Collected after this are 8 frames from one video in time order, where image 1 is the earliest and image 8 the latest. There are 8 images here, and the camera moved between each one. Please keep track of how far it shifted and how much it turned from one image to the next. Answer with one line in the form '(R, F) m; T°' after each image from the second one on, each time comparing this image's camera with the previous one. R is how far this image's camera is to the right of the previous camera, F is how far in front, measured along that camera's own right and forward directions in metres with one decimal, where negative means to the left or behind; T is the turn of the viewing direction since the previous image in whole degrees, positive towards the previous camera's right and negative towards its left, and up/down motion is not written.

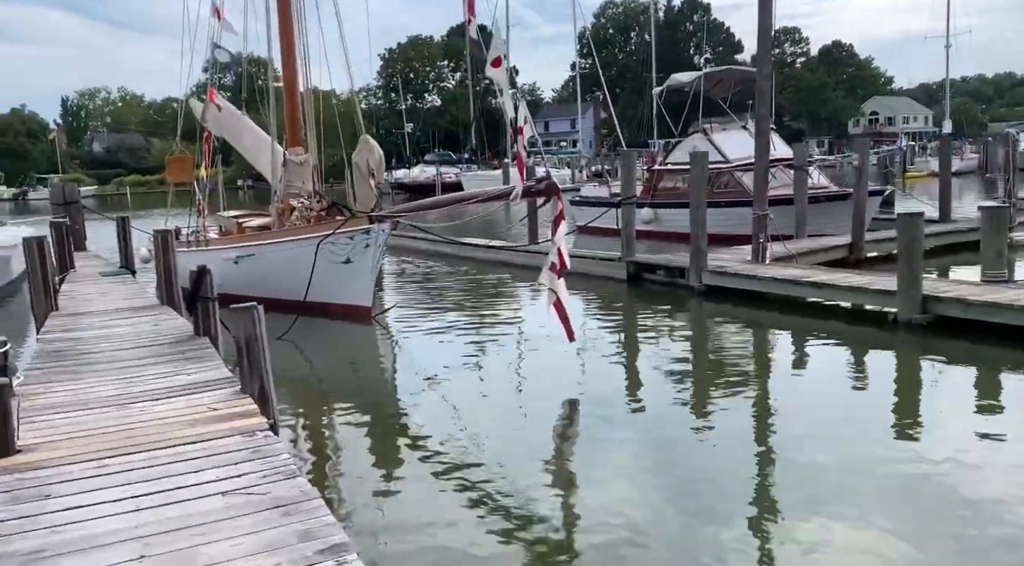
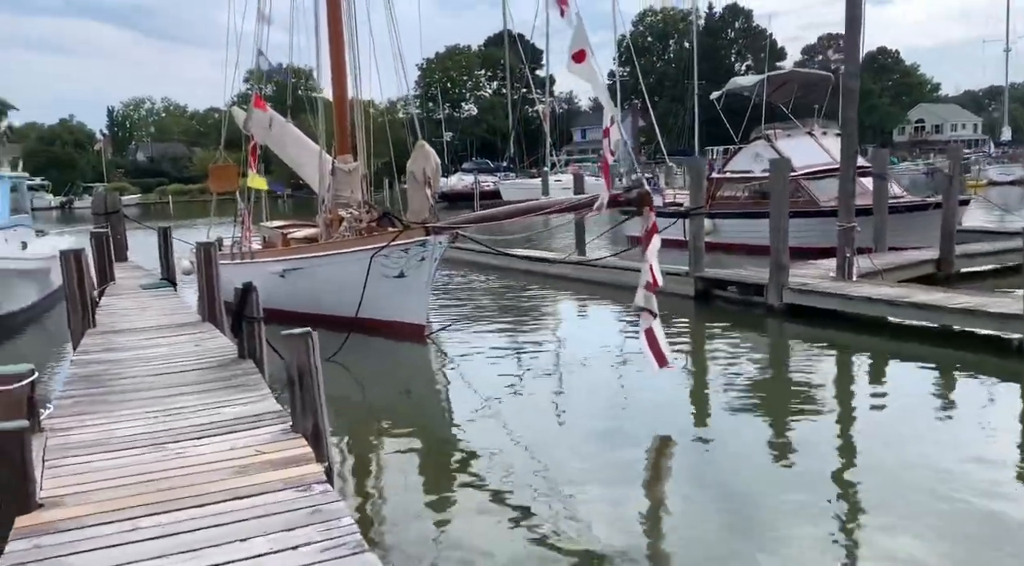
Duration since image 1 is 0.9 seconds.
(-0.4, +0.9) m; -2°
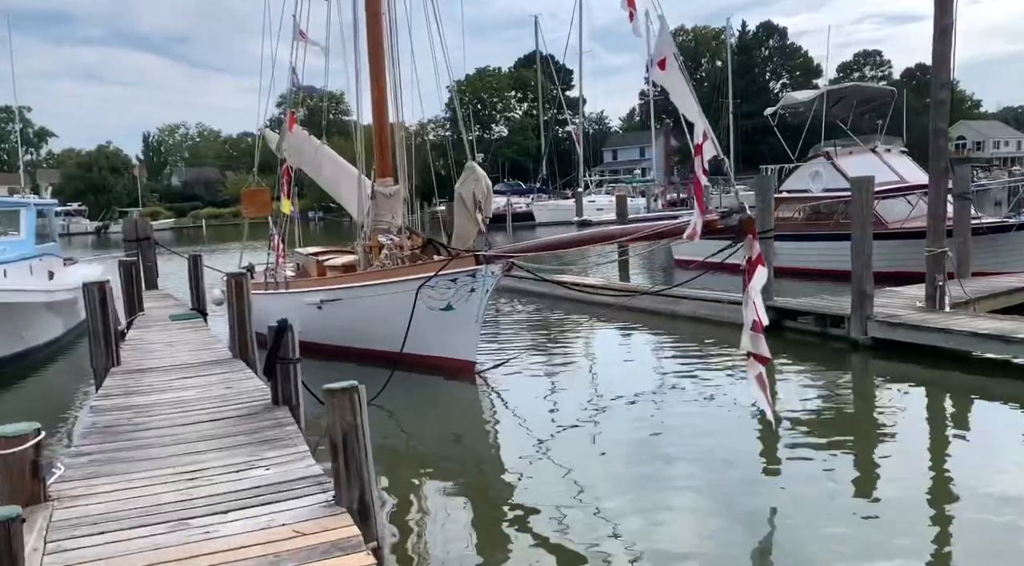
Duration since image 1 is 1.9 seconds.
(-0.3, +1.0) m; -2°
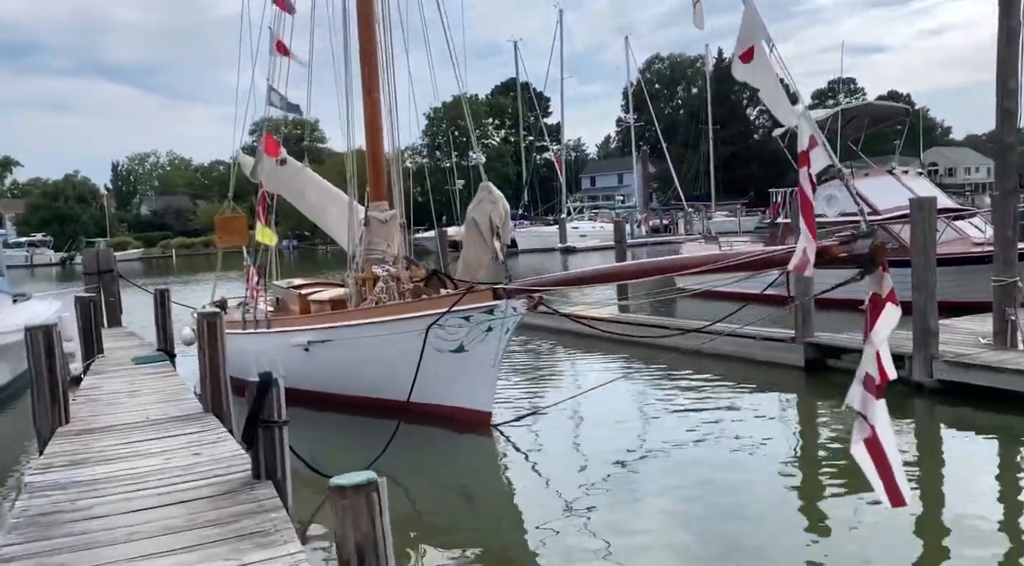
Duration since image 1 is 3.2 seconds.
(-0.5, +1.5) m; +2°
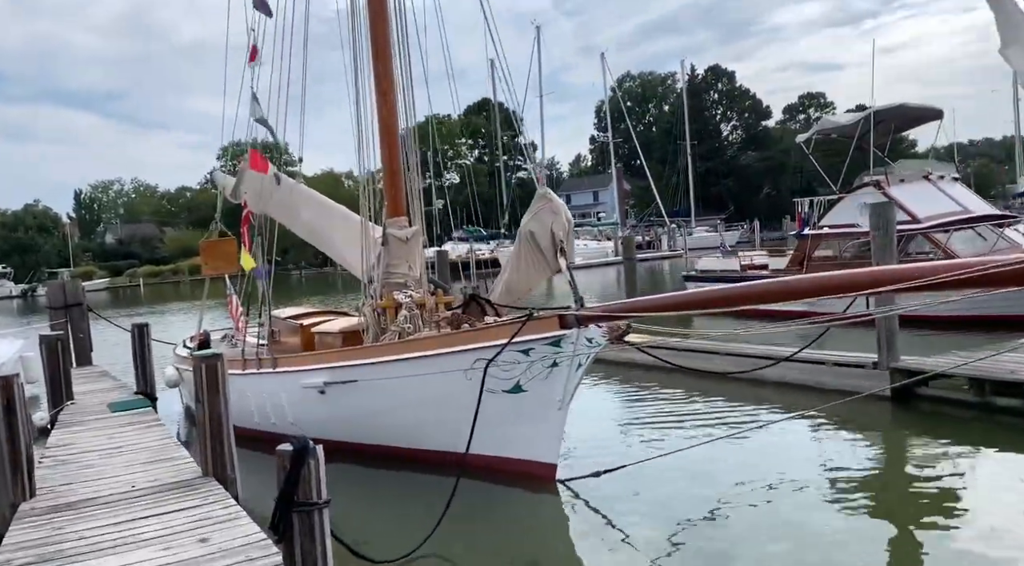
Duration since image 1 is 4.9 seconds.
(-0.8, +1.6) m; +2°
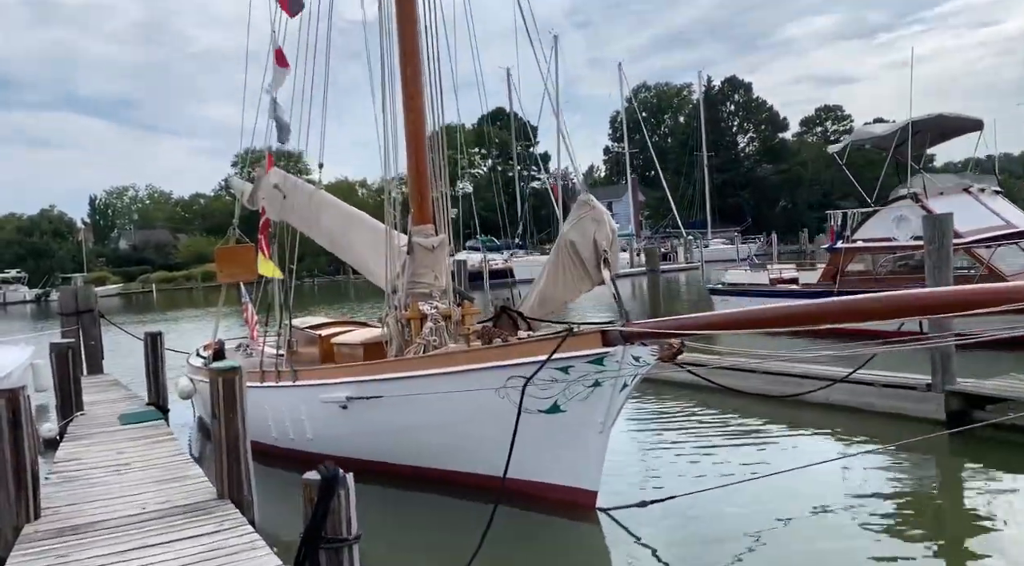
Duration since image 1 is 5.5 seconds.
(-0.2, +0.5) m; -1°
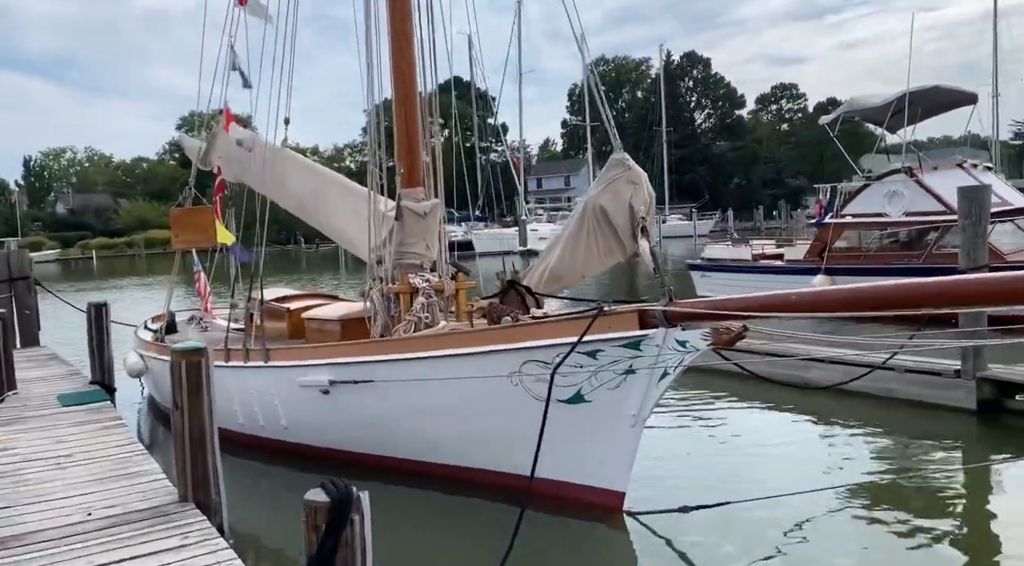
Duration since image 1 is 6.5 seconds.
(-0.5, +1.0) m; +3°
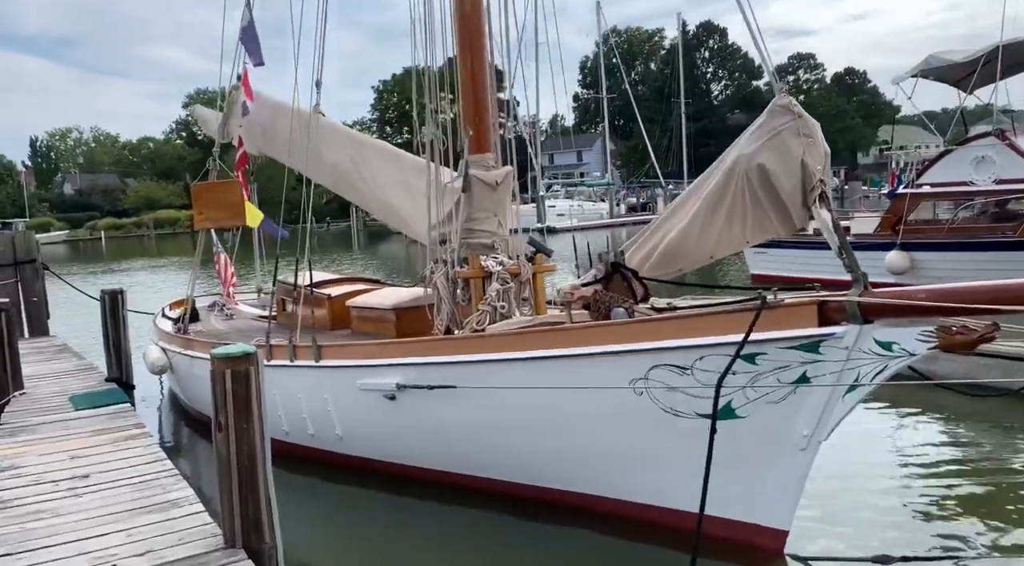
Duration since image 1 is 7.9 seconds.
(-0.7, +1.3) m; 0°
